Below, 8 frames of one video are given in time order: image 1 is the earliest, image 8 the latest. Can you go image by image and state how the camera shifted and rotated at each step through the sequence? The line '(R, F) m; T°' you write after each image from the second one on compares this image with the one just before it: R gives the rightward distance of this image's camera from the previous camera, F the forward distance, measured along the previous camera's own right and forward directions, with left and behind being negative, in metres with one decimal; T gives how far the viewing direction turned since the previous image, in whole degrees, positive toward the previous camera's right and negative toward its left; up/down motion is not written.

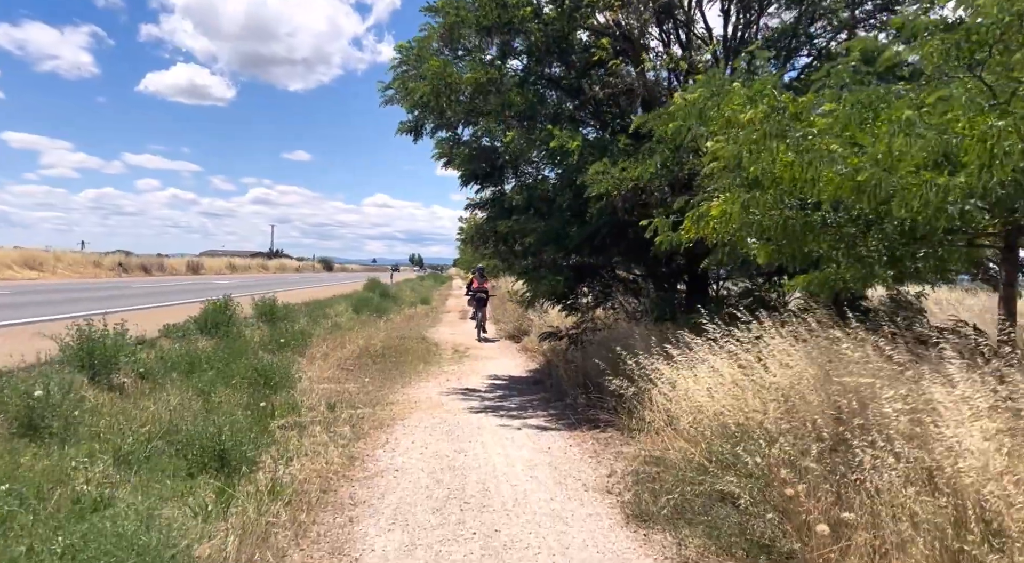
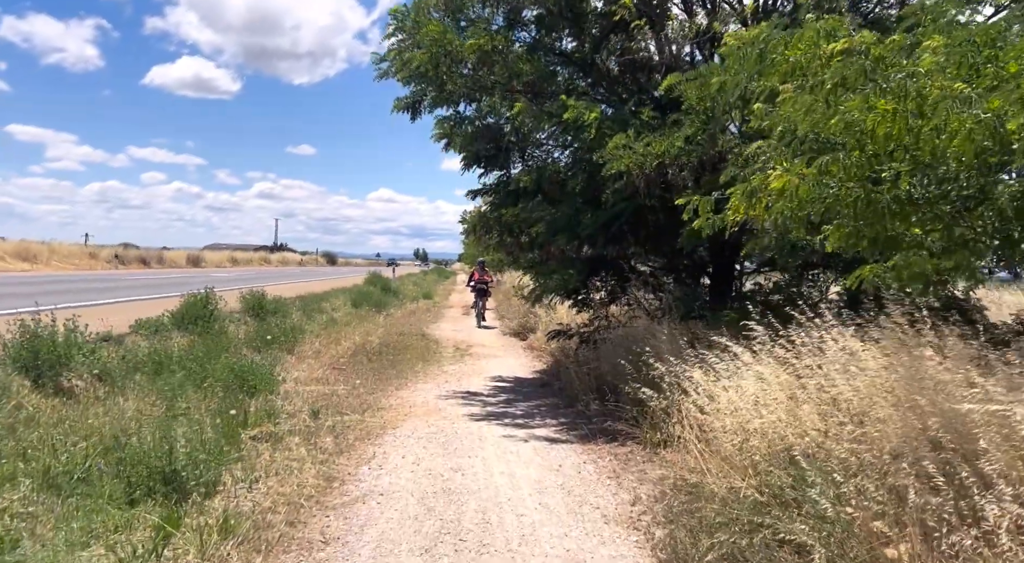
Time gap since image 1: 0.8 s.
(0.0, +0.9) m; 0°
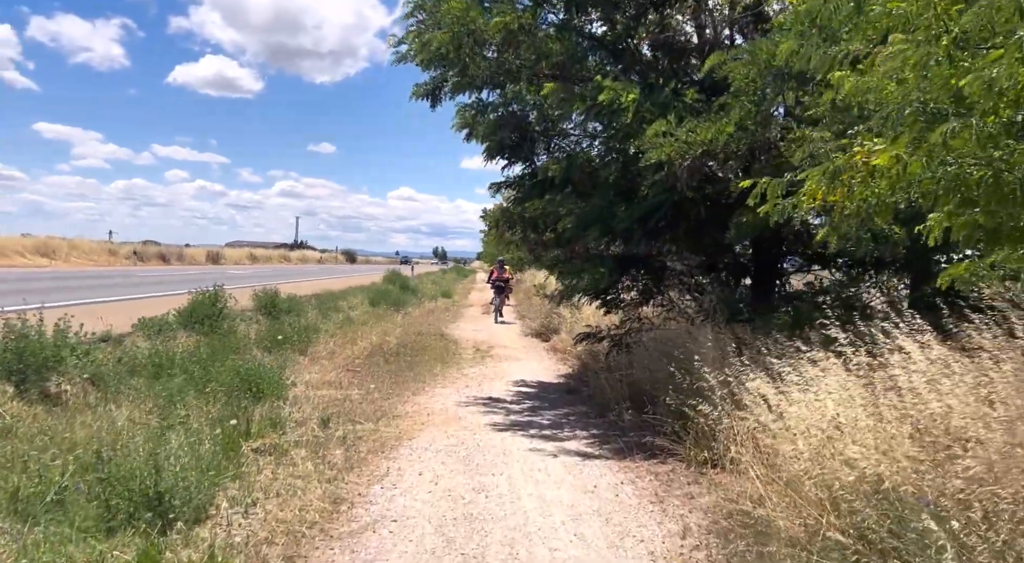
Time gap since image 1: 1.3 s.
(-0.1, +0.6) m; -2°
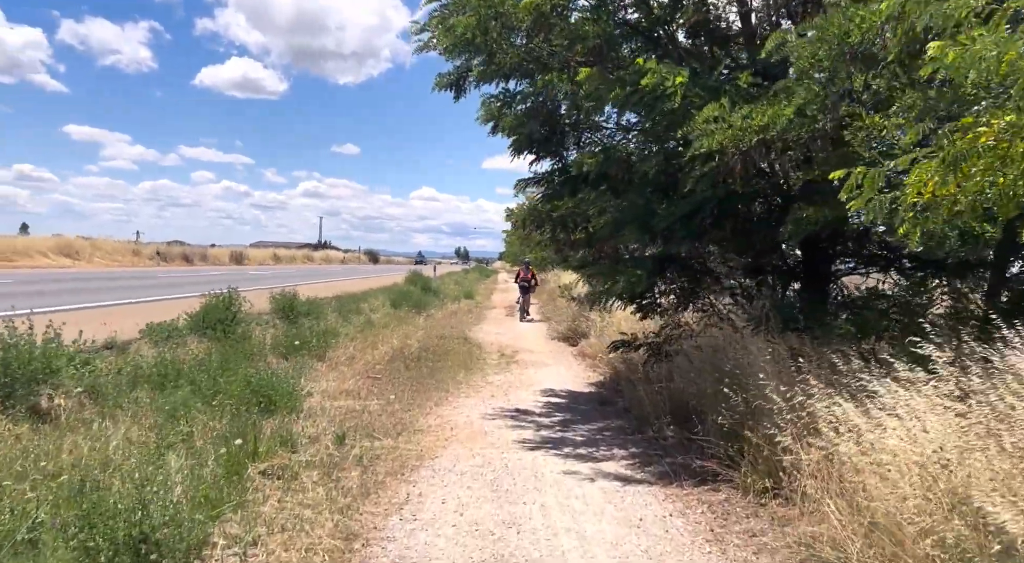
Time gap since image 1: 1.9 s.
(-0.1, +0.6) m; -2°
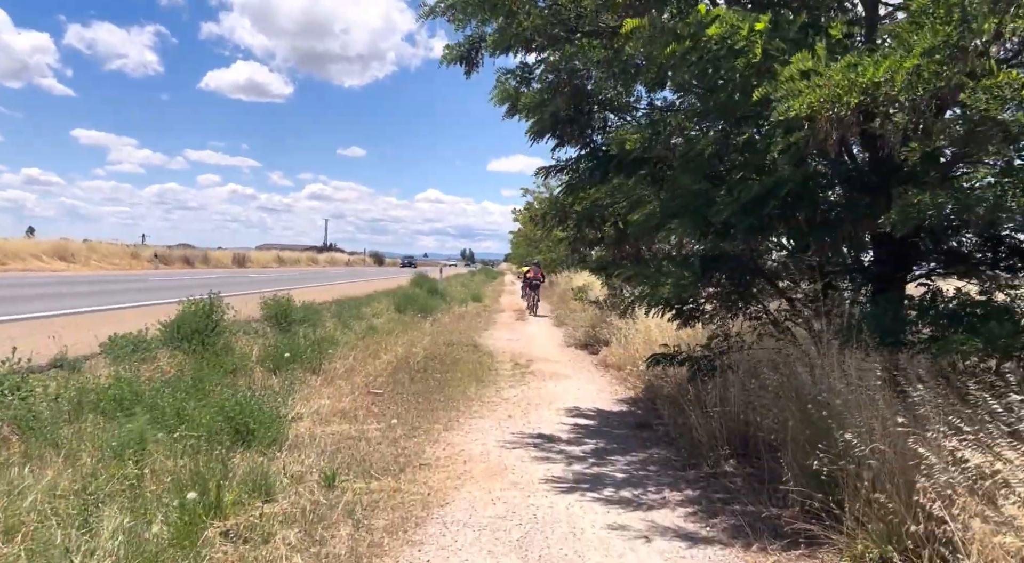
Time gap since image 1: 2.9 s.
(-0.2, +1.1) m; 0°
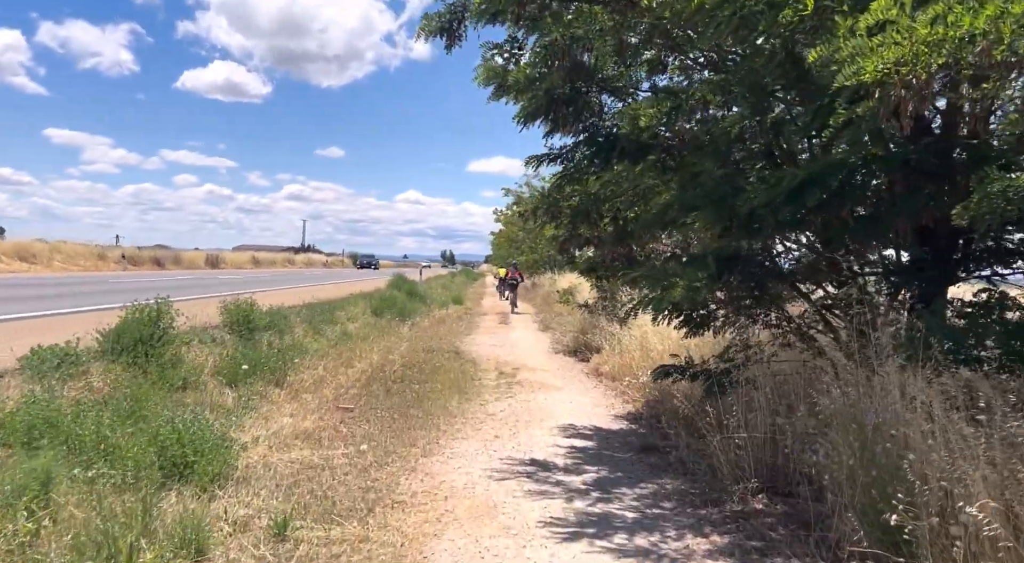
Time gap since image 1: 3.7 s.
(-0.1, +0.8) m; +2°
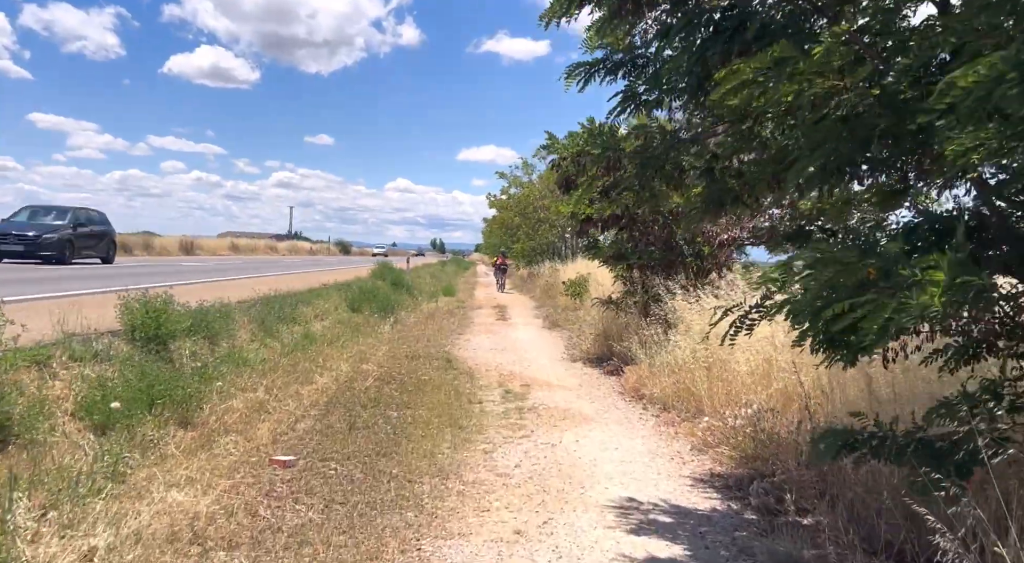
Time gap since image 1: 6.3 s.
(-0.3, +2.7) m; +1°
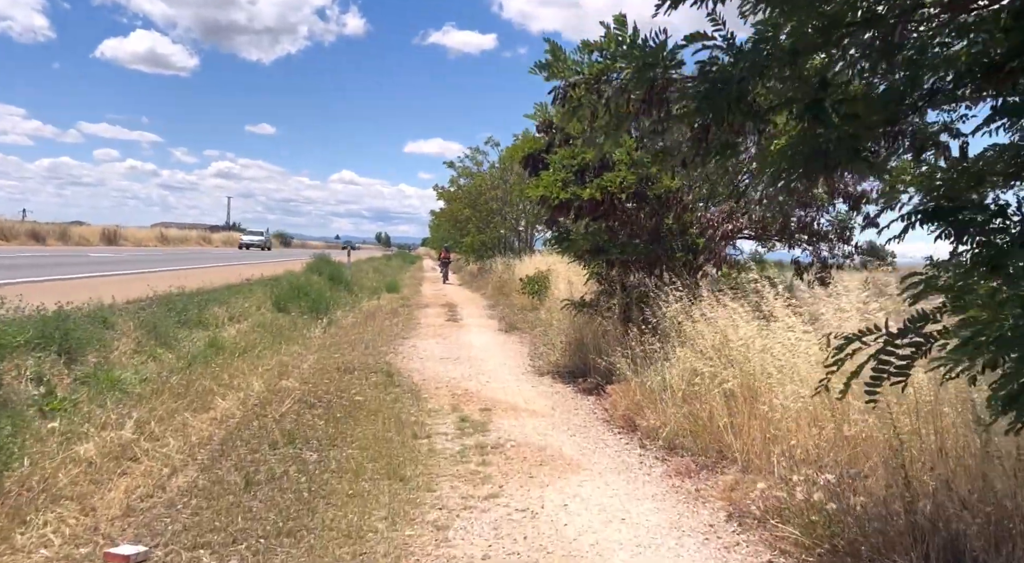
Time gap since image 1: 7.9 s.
(-0.1, +1.7) m; +5°
